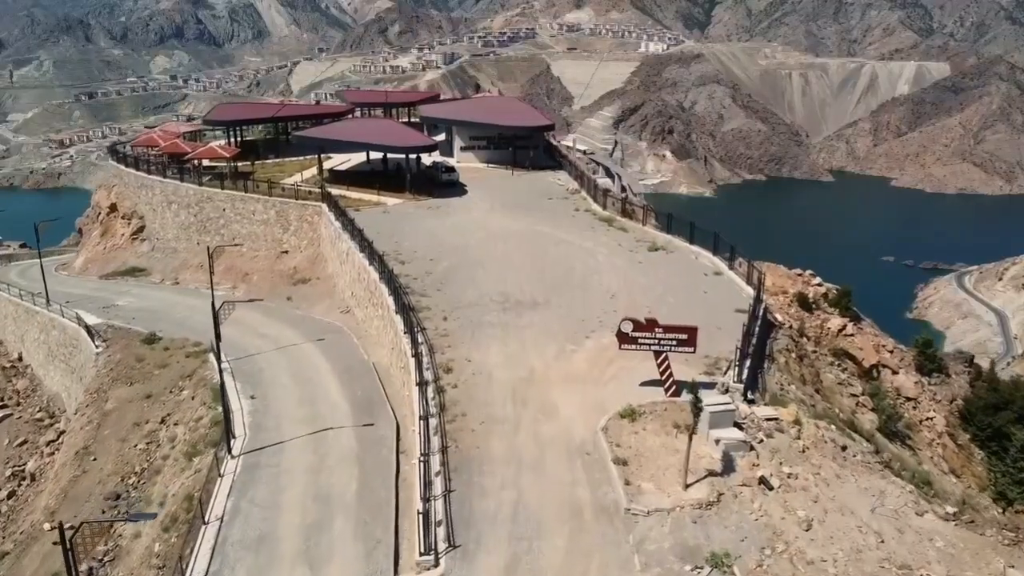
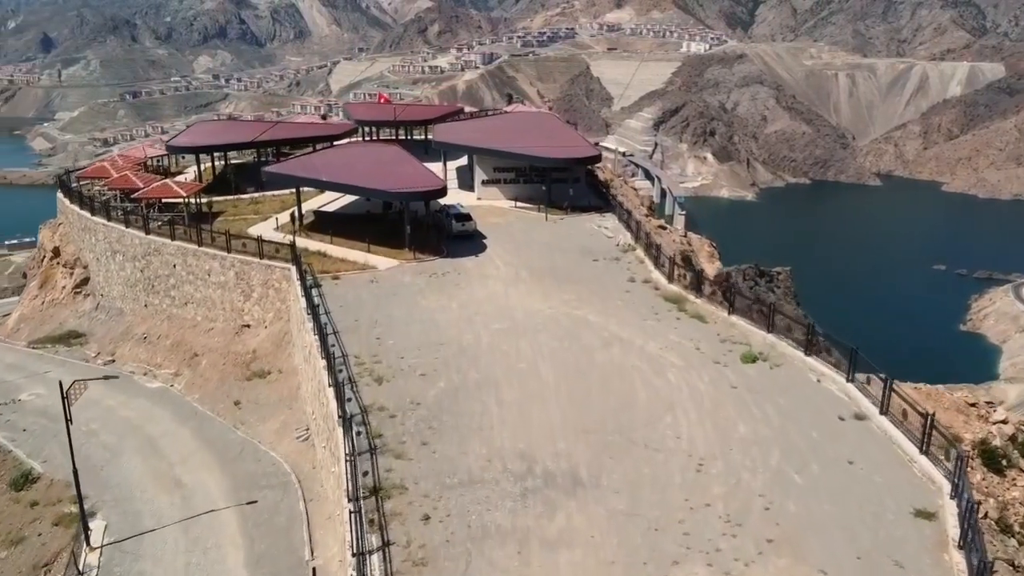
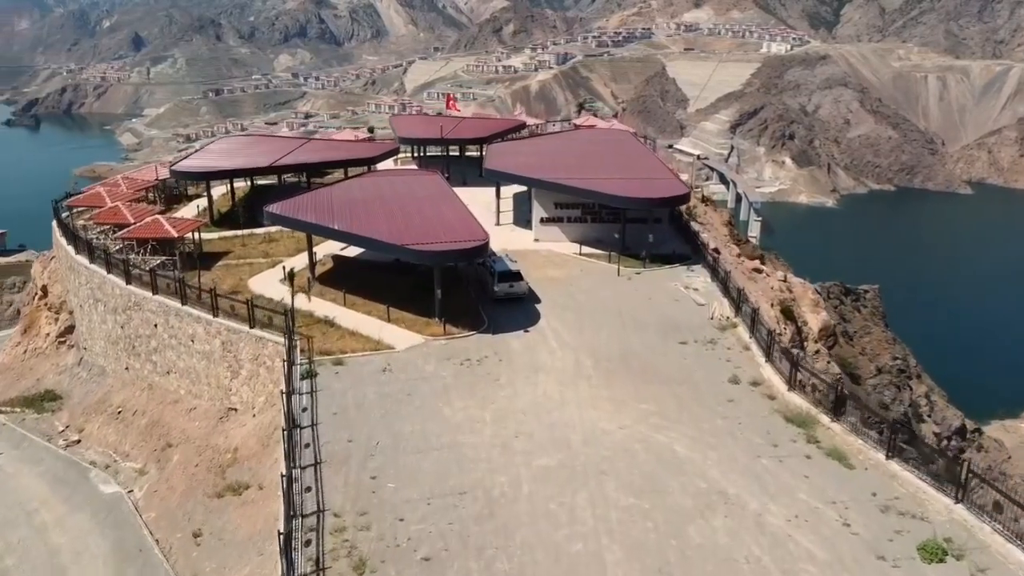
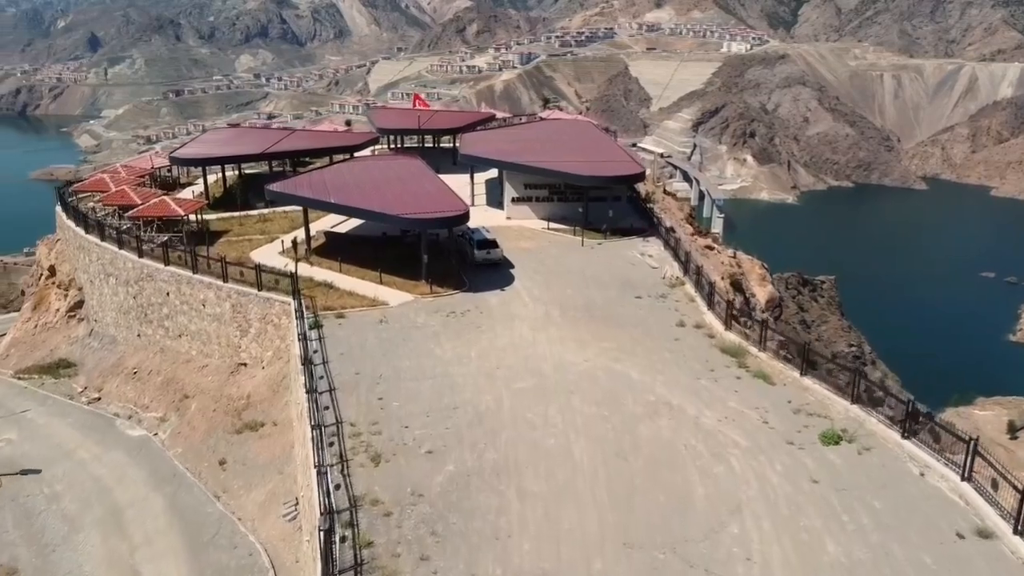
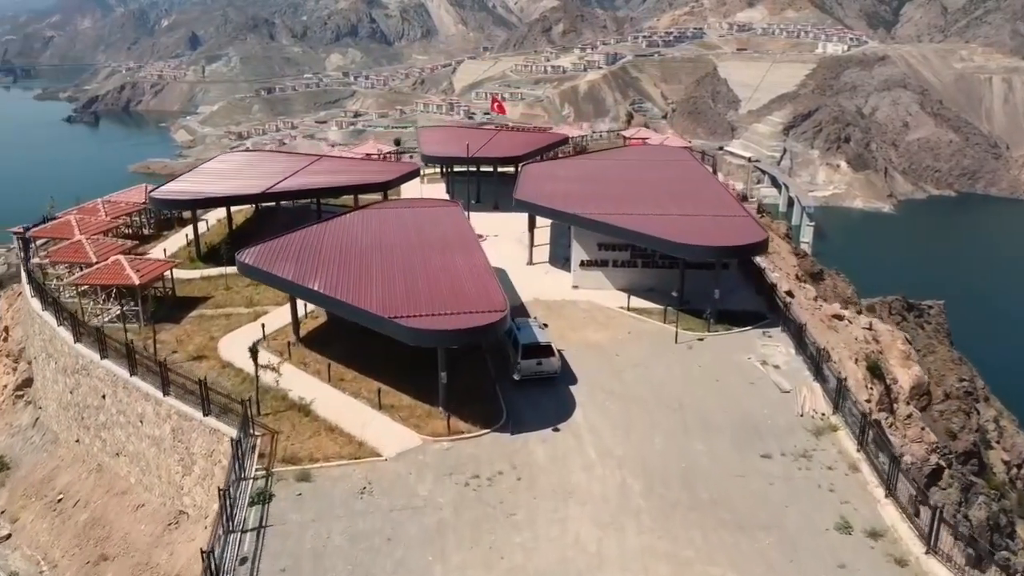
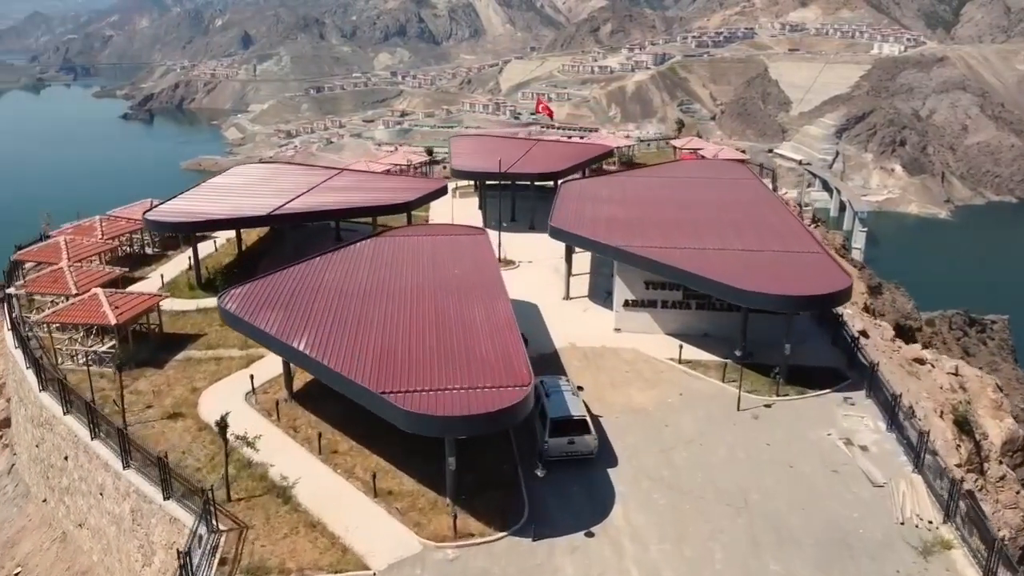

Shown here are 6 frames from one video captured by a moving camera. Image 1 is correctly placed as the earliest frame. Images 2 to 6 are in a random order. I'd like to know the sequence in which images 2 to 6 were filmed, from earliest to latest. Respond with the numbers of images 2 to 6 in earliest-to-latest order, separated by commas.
2, 4, 3, 5, 6
